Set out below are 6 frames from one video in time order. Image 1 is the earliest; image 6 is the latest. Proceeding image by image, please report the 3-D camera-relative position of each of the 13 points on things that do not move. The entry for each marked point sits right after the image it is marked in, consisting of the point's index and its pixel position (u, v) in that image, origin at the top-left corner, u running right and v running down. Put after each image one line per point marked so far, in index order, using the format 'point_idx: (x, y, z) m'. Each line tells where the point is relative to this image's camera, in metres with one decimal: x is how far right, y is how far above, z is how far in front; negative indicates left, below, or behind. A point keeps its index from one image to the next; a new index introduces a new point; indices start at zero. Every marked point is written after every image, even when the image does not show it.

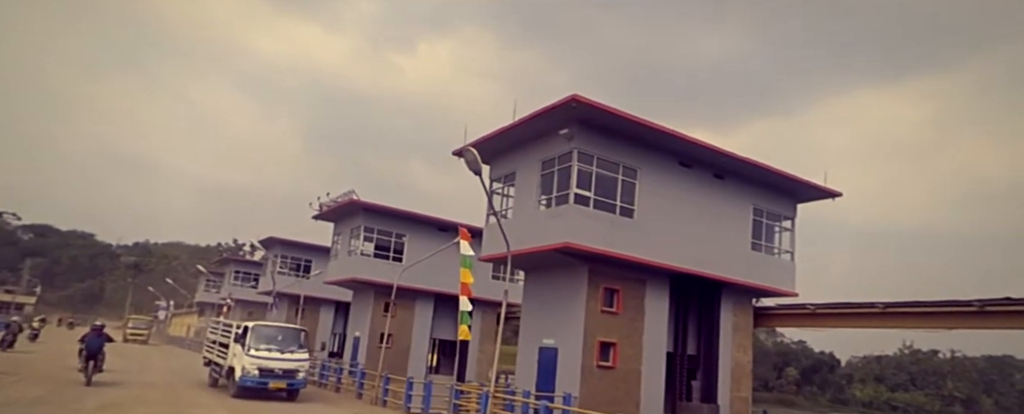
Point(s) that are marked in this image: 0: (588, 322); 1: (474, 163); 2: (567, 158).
0: (+2.2, -3.4, +19.3) m
1: (-0.8, +1.0, +14.3) m
2: (+1.6, +1.5, +19.2) m
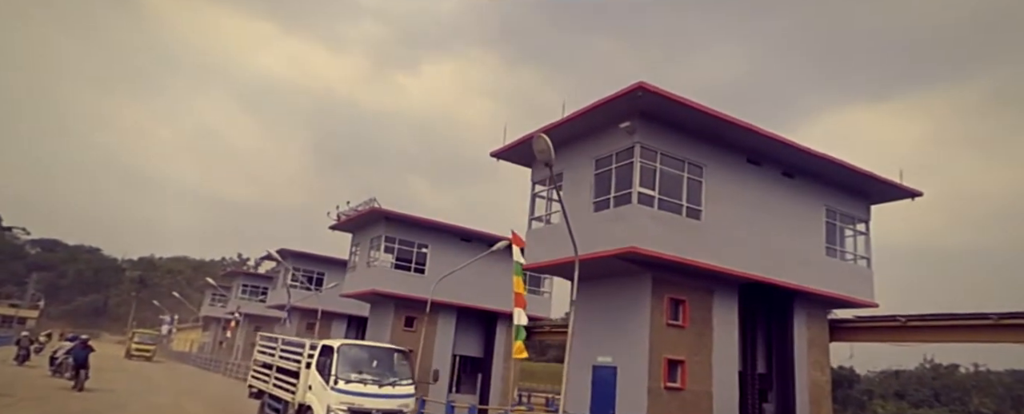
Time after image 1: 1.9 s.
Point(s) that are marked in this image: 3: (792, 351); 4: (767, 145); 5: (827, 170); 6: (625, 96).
0: (+3.6, -3.4, +17.0) m
1: (+0.6, +1.1, +12.1) m
2: (+3.0, +1.5, +17.0) m
3: (+8.4, -4.3, +19.6) m
4: (+7.1, +1.8, +17.9) m
5: (+9.5, +1.2, +19.3) m
6: (+2.8, +2.8, +15.8) m
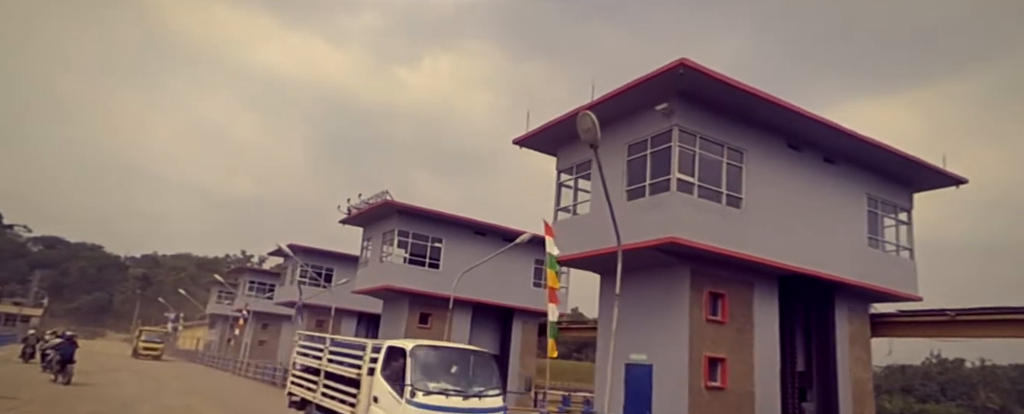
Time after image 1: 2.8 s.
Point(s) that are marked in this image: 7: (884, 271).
0: (+4.4, -3.1, +16.0) m
1: (+1.3, +1.3, +11.2) m
2: (+3.8, +1.8, +16.1) m
3: (+9.2, -4.0, +18.7) m
4: (+7.9, +2.1, +17.0) m
5: (+10.2, +1.5, +18.3) m
6: (+3.5, +3.1, +14.9) m
7: (+10.8, -1.8, +18.9) m
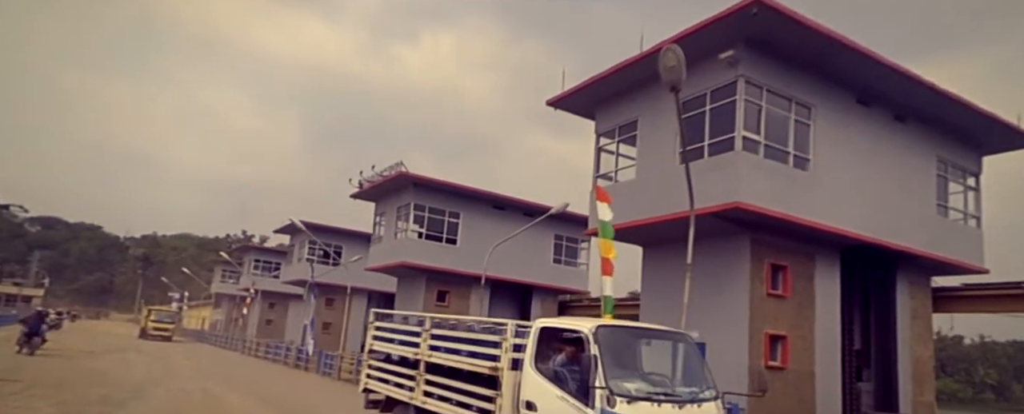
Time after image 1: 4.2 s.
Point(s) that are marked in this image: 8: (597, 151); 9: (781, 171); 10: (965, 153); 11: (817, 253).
0: (+5.5, -2.3, +14.8) m
1: (+2.4, +1.9, +9.7) m
2: (+4.8, +2.6, +14.7) m
3: (+10.2, -3.1, +17.4) m
4: (+8.9, +2.9, +15.5) m
5: (+11.2, +2.4, +16.9) m
6: (+4.6, +3.8, +13.4) m
7: (+11.9, -0.9, +17.6) m
8: (+2.5, +1.6, +18.8) m
9: (+6.0, +0.8, +14.5) m
10: (+12.9, +1.5, +18.7) m
11: (+7.6, -1.2, +16.3) m
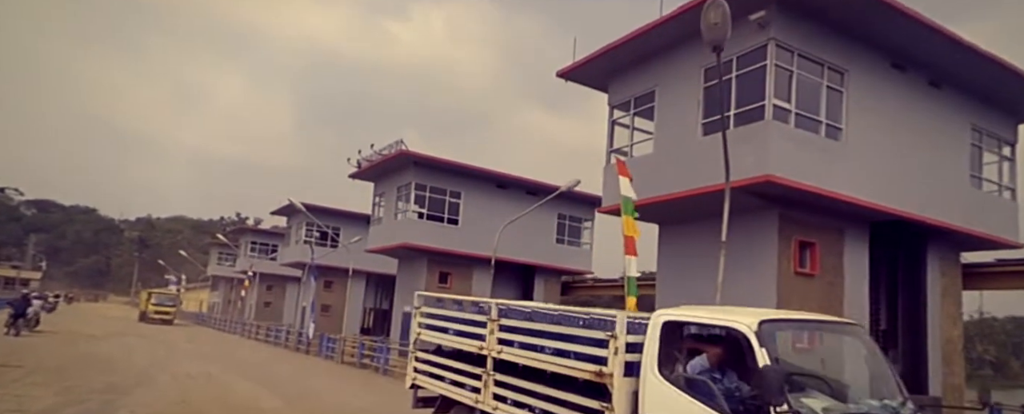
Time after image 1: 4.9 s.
0: (+5.8, -1.8, +14.0) m
1: (+2.7, +2.3, +8.8) m
2: (+5.1, +3.1, +13.7) m
3: (+10.5, -2.4, +16.7) m
4: (+9.2, +3.6, +14.6) m
5: (+11.5, +3.1, +16.1) m
6: (+4.9, +4.4, +12.4) m
7: (+12.2, -0.2, +16.9) m
8: (+2.7, +2.3, +17.9) m
9: (+6.3, +1.3, +13.6) m
10: (+13.2, +2.2, +17.9) m
11: (+7.9, -0.5, +15.5) m
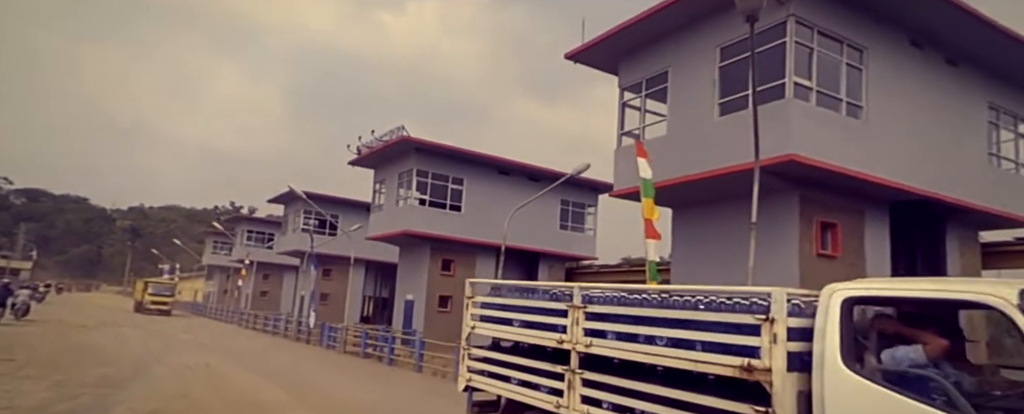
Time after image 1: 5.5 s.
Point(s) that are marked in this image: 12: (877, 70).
0: (+6.1, -1.4, +13.6) m
1: (+3.0, +2.6, +8.3) m
2: (+5.4, +3.5, +13.3) m
3: (+10.8, -1.9, +16.4) m
4: (+9.5, +4.0, +14.2) m
5: (+11.8, +3.6, +15.6) m
6: (+5.1, +4.7, +11.9) m
7: (+12.4, +0.3, +16.5) m
8: (+3.0, +2.7, +17.4) m
9: (+6.6, +1.7, +13.2) m
10: (+13.4, +2.8, +17.5) m
11: (+8.2, -0.1, +15.1) m
12: (+7.9, +2.9, +14.1) m
